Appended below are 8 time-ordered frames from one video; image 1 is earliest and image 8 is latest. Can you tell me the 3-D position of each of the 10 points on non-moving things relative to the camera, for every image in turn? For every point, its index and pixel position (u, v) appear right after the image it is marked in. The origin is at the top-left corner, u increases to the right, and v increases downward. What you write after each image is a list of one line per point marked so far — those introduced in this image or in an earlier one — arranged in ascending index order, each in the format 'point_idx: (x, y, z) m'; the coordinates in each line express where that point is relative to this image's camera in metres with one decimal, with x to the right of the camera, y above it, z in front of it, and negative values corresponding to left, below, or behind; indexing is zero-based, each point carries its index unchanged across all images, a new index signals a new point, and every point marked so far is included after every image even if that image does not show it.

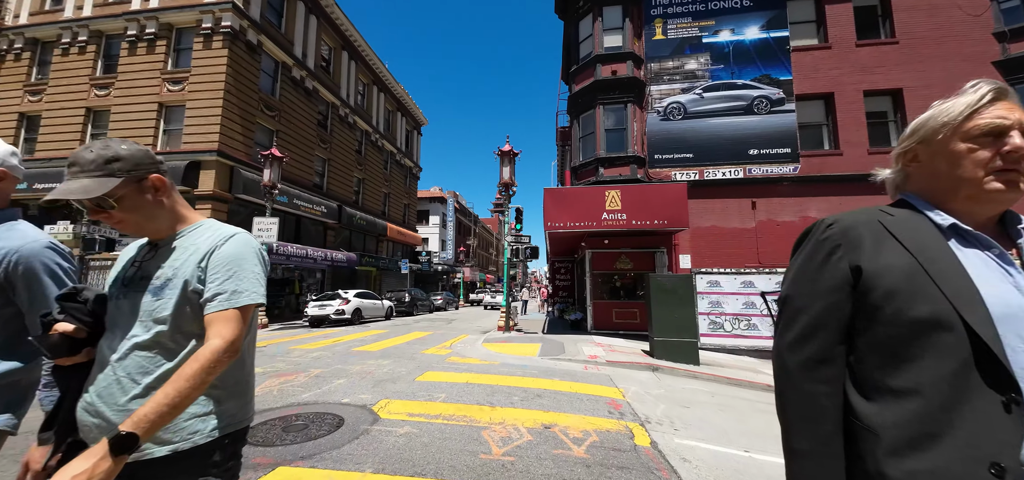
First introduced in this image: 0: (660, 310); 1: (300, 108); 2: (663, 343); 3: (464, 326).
0: (+3.6, -1.8, +8.7) m
1: (-11.2, +6.9, +18.7) m
2: (+3.7, -2.5, +8.6) m
3: (-2.1, -3.6, +14.9) m
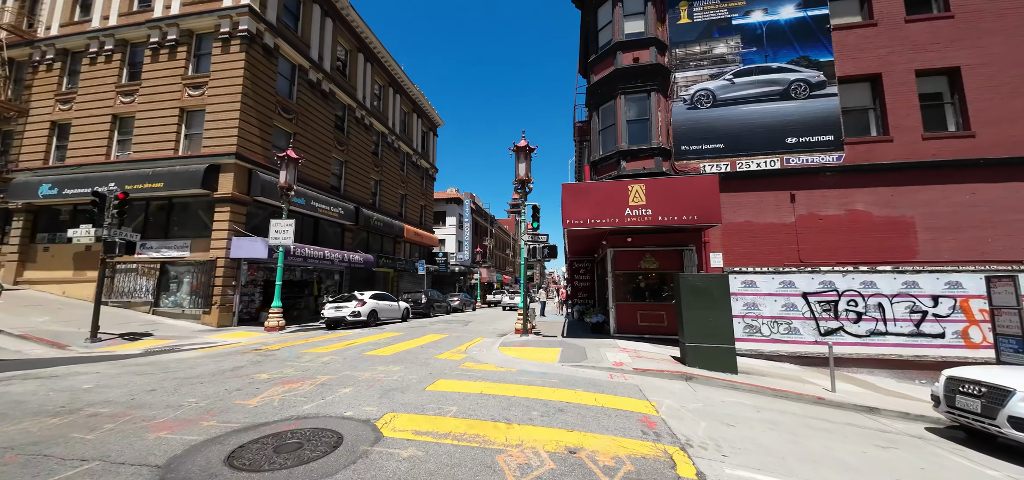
0: (+4.0, -1.7, +7.9) m
1: (-10.3, +6.8, +18.7) m
2: (+4.1, -2.4, +7.9) m
3: (-1.3, -3.6, +14.4) m
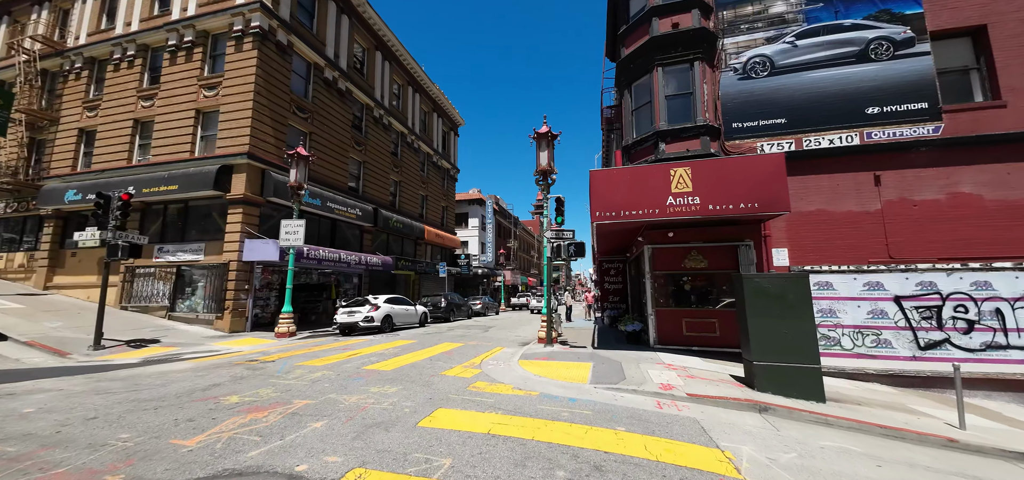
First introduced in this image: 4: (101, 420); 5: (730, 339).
0: (+4.4, -1.5, +6.3) m
1: (-9.2, +6.7, +18.2) m
2: (+4.5, -2.3, +6.2) m
3: (-0.4, -3.6, +13.1) m
4: (-5.1, -2.2, +4.4) m
5: (+5.6, -2.6, +9.2) m
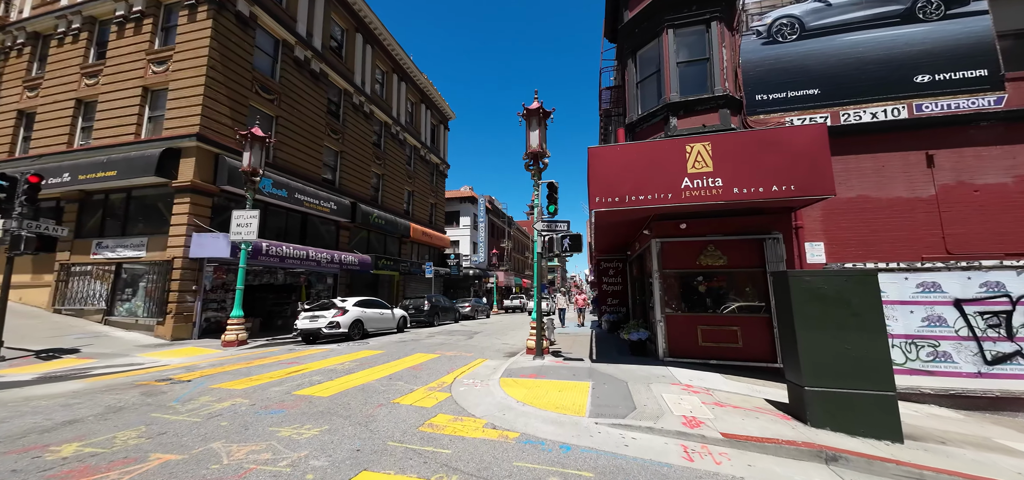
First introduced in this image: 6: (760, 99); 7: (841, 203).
0: (+4.0, -1.3, +4.8) m
1: (-9.7, +6.9, +16.5) m
2: (+4.1, -2.1, +4.7) m
3: (-0.9, -3.4, +11.5) m
4: (-5.5, -2.0, +2.8) m
5: (+5.2, -2.4, +7.7) m
6: (+5.8, +3.3, +8.3) m
7: (+7.1, +0.8, +7.6) m
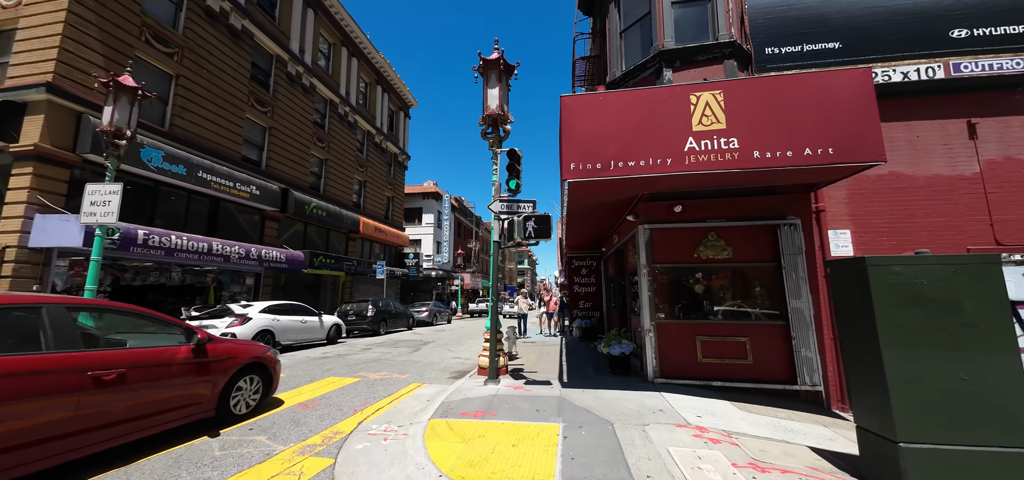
0: (+3.4, -1.0, +3.0) m
1: (-11.2, +7.2, +13.6) m
2: (+3.4, -1.8, +2.9) m
3: (-2.1, -3.1, +9.3) m
4: (-6.0, -1.6, +0.2) m
5: (+4.3, -2.2, +6.0) m
6: (+4.9, +3.5, +6.7) m
7: (+6.2, +1.0, +6.1) m
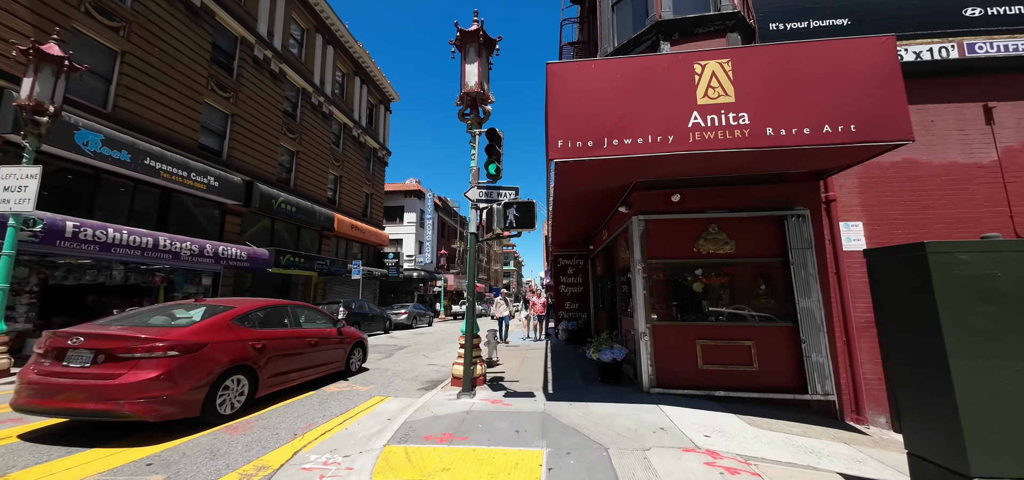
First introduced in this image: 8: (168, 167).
0: (+3.2, -0.9, +2.3) m
1: (-11.8, +7.3, +12.5) m
2: (+3.2, -1.6, +2.3) m
3: (-2.6, -3.0, +8.4) m
4: (-6.1, -1.4, -0.8) m
5: (+3.9, -2.0, +5.3) m
6: (+4.6, +3.6, +6.1) m
7: (+5.9, +1.1, +5.6) m
8: (-11.1, +2.4, +11.4) m
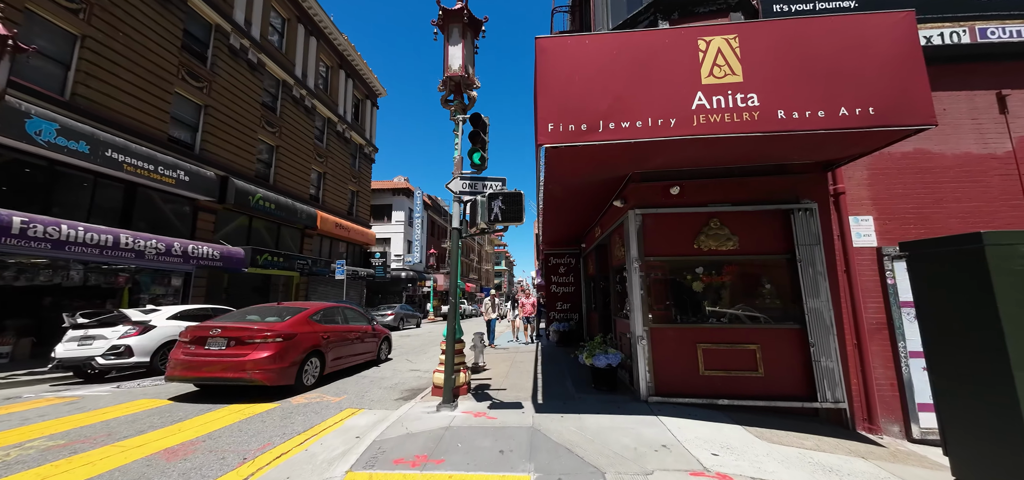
0: (+3.0, -0.8, +1.9) m
1: (-12.2, +7.4, +11.7) m
2: (+3.1, -1.6, +1.9) m
3: (-2.8, -2.9, +7.9) m
4: (-6.1, -1.3, -1.5) m
5: (+3.7, -2.0, +4.9) m
6: (+4.3, +3.7, +5.7) m
7: (+5.7, +1.2, +5.3) m
8: (-11.4, +2.4, +10.7) m
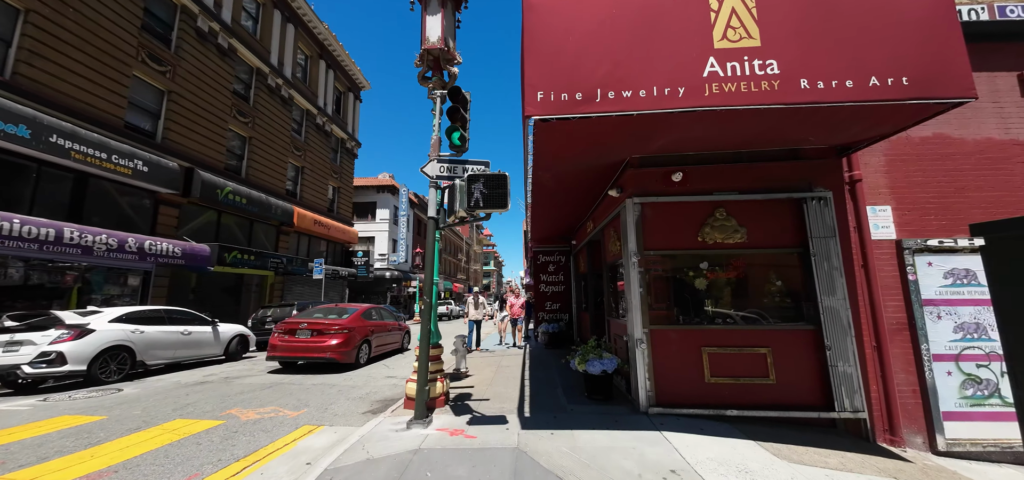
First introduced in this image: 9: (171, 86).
0: (+2.9, -0.7, +1.4) m
1: (-12.6, +7.5, +10.7) m
2: (+3.0, -1.5, +1.3) m
3: (-3.1, -2.8, +7.2) m
4: (-6.1, -1.2, -2.2) m
5: (+3.5, -1.9, +4.5) m
6: (+4.1, +3.8, +5.3) m
7: (+5.5, +1.3, +4.8) m
8: (-11.8, +2.6, +9.7) m
9: (-12.2, +5.5, +12.7) m
